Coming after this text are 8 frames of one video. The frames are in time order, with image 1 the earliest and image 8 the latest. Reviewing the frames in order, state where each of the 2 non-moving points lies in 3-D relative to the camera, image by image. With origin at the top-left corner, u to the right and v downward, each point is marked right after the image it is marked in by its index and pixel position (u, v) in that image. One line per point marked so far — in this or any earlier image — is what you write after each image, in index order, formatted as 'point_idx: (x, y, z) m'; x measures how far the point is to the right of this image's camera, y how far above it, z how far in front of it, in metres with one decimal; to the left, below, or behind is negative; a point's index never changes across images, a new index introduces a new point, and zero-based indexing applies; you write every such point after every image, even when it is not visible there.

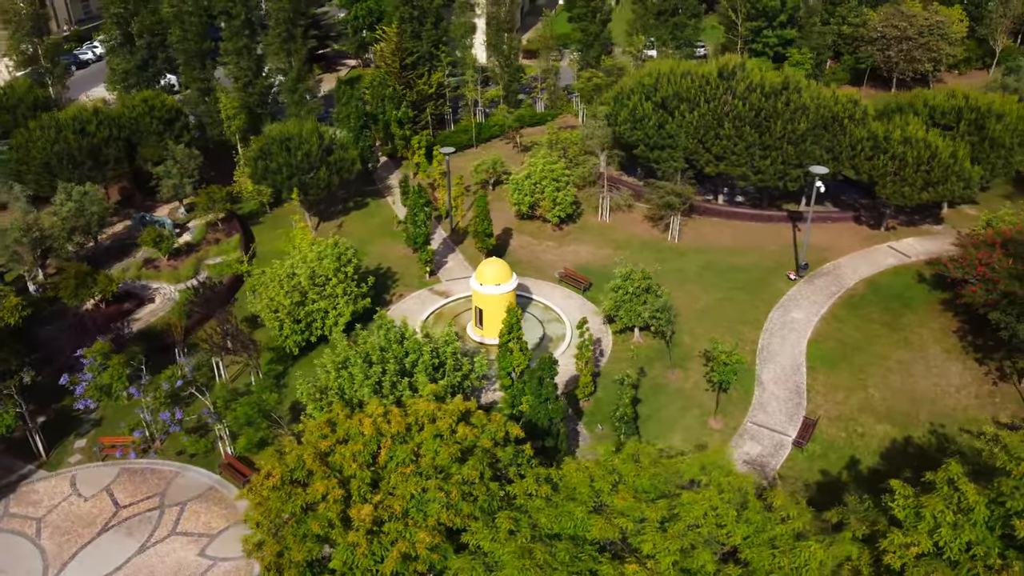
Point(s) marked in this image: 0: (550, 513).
0: (+0.9, -4.7, +16.7) m
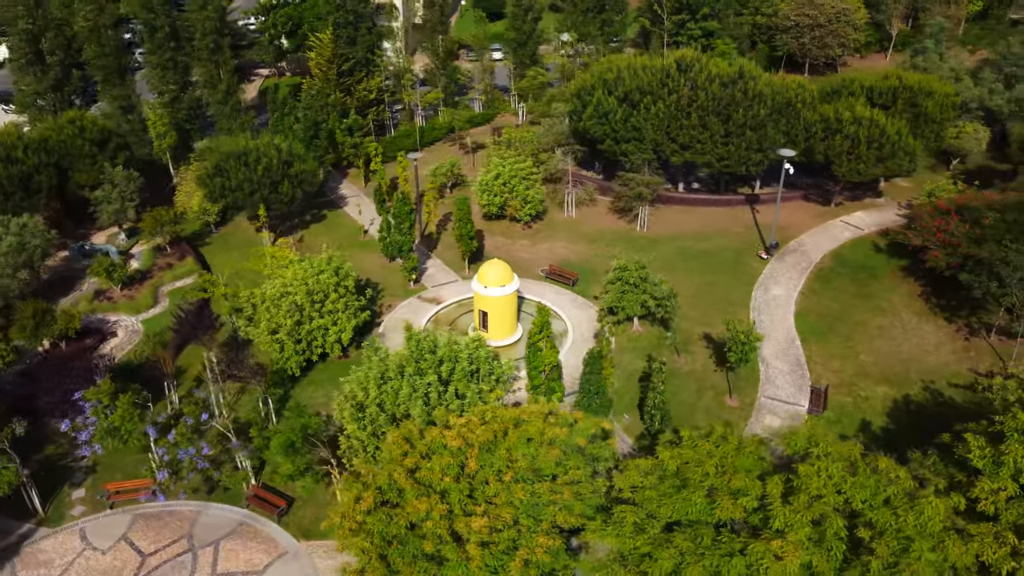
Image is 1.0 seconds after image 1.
0: (+3.4, -4.6, +17.0) m
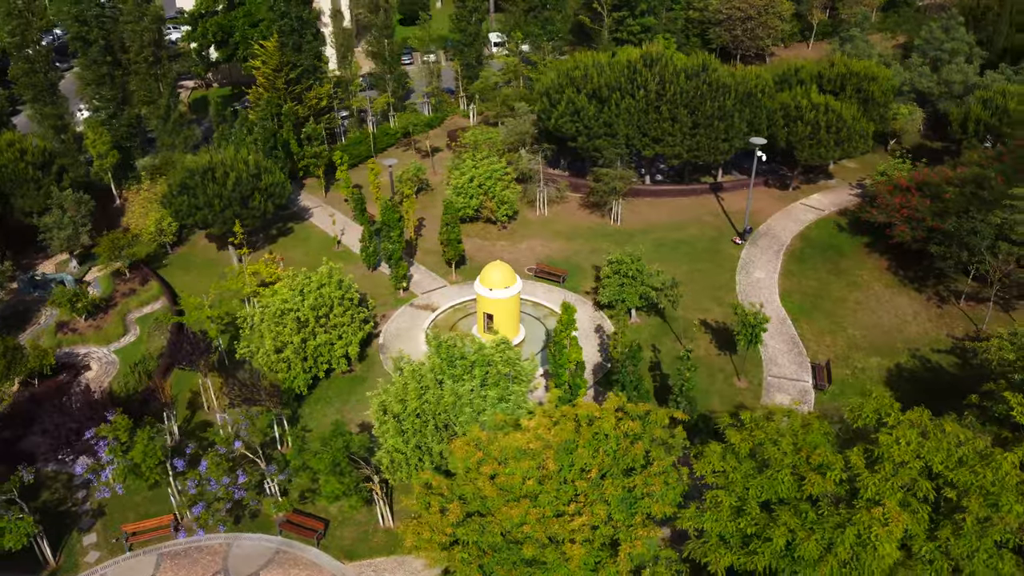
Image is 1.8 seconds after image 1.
0: (+5.4, -4.3, +17.5) m
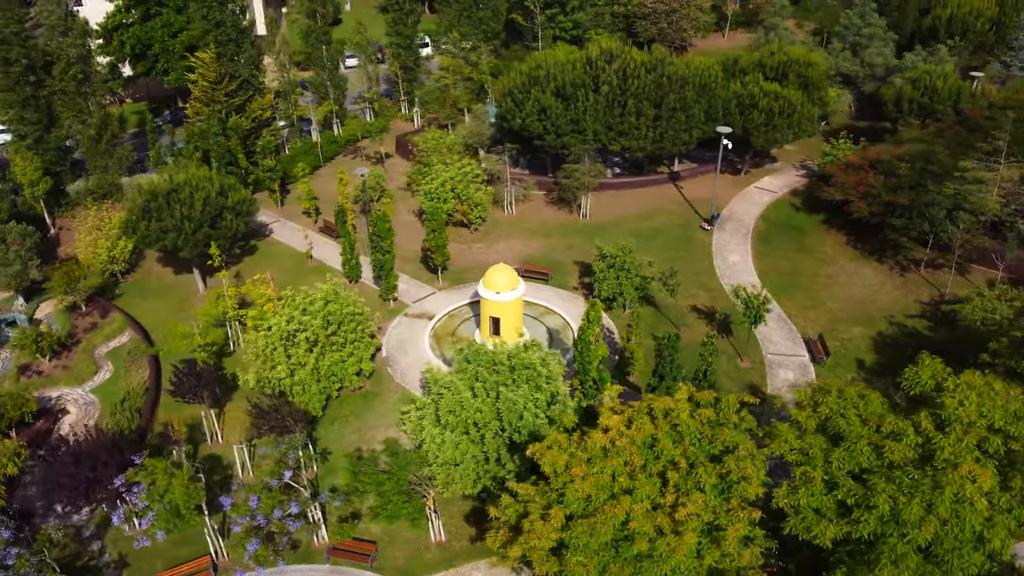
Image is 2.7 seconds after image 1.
0: (+7.6, -3.9, +18.5) m
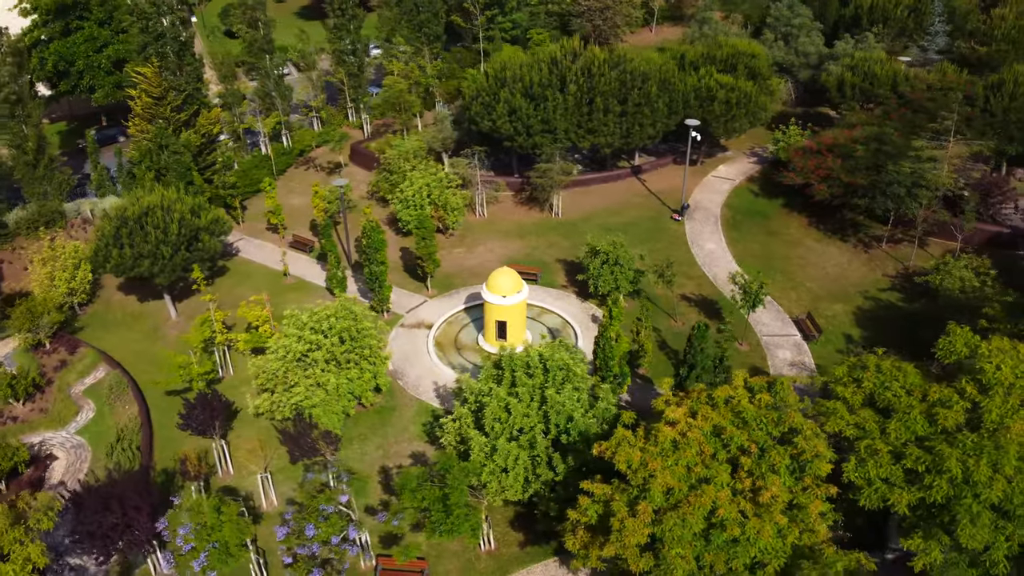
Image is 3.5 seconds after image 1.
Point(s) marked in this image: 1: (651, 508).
0: (+9.4, -3.4, +19.5) m
1: (+3.2, -5.0, +18.4) m
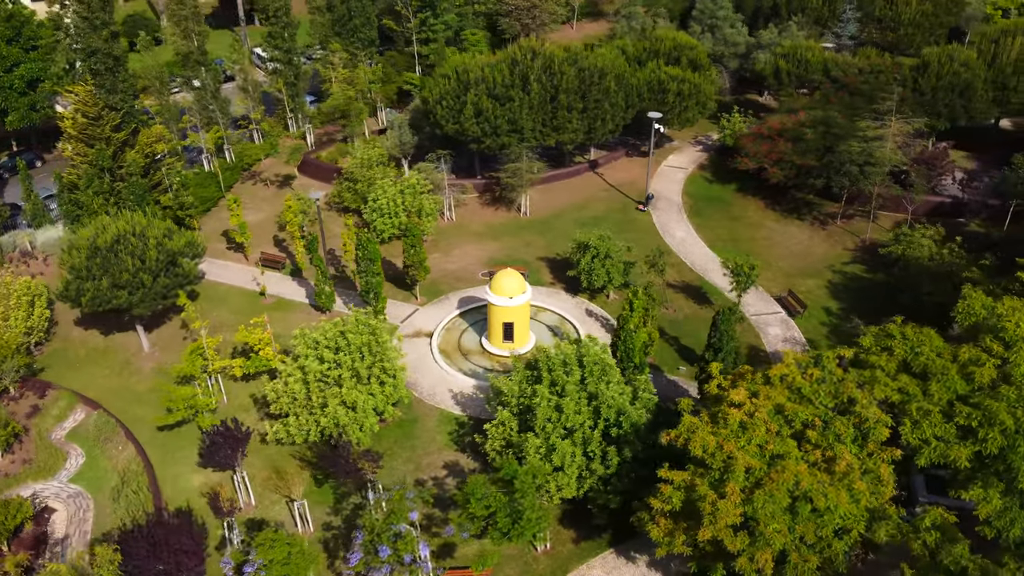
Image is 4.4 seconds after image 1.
0: (+11.2, -2.6, +21.0) m
1: (+5.3, -4.7, +19.0) m
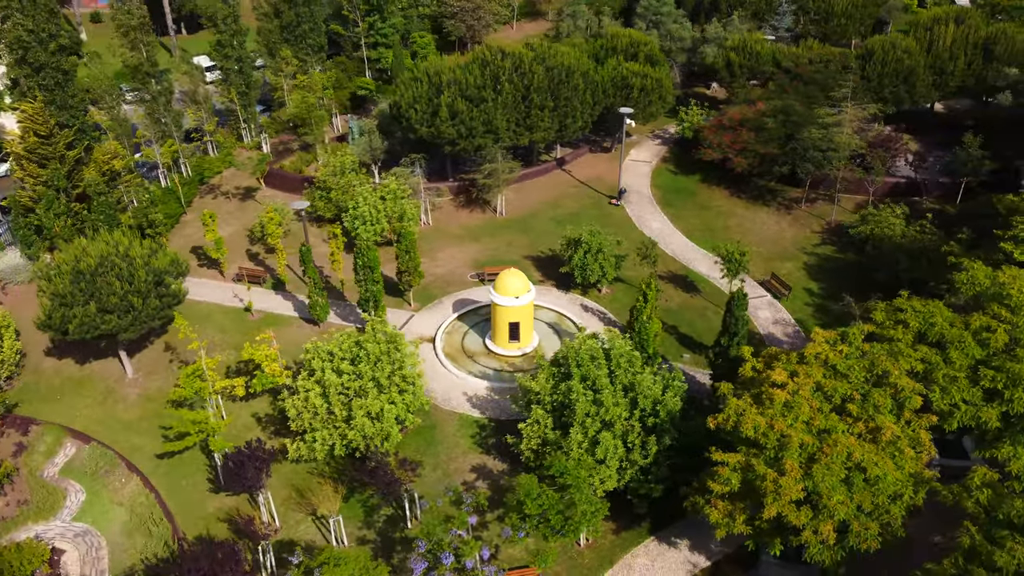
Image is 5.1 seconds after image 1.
0: (+12.5, -1.8, +22.2) m
1: (+6.9, -4.3, +19.7) m
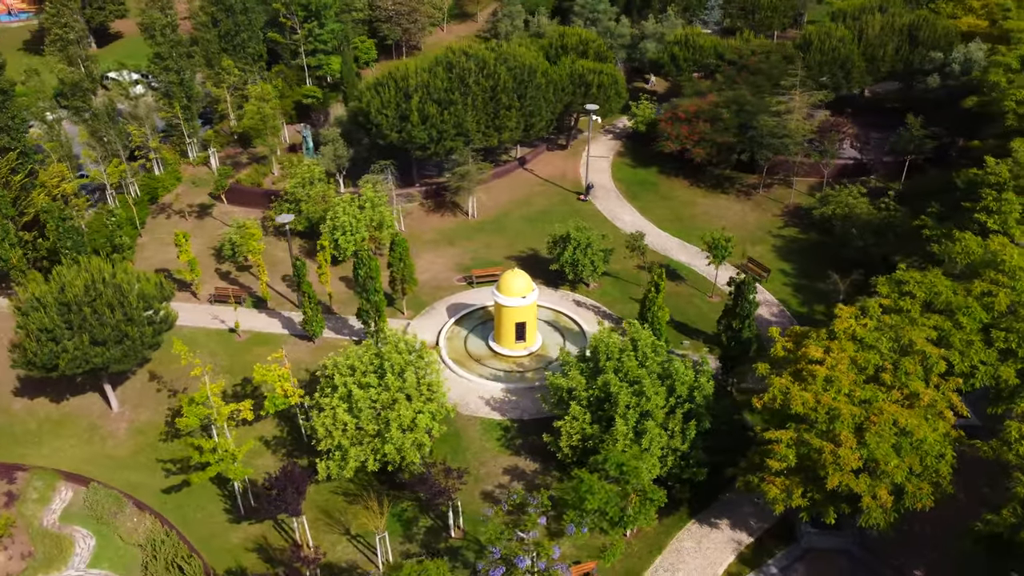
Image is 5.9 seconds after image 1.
0: (+13.6, -0.9, +23.8) m
1: (+8.6, -3.8, +20.7) m
